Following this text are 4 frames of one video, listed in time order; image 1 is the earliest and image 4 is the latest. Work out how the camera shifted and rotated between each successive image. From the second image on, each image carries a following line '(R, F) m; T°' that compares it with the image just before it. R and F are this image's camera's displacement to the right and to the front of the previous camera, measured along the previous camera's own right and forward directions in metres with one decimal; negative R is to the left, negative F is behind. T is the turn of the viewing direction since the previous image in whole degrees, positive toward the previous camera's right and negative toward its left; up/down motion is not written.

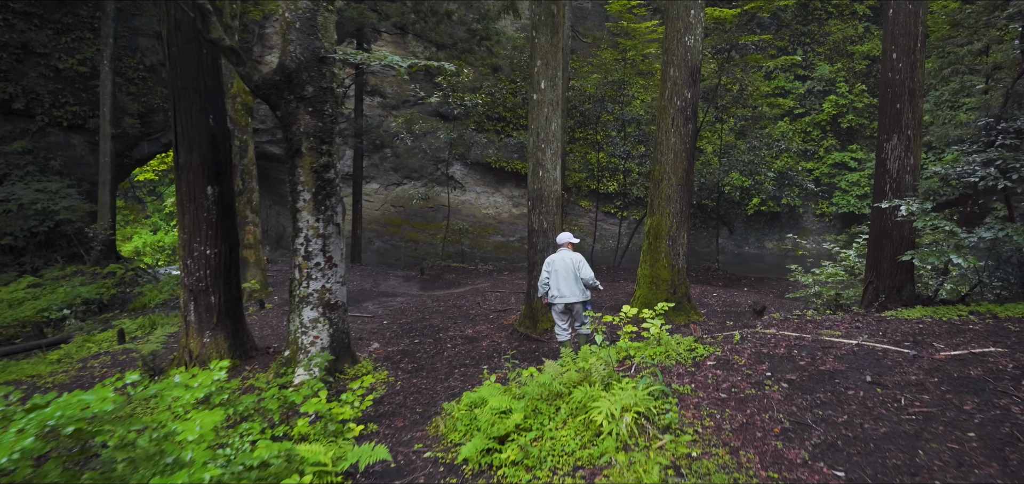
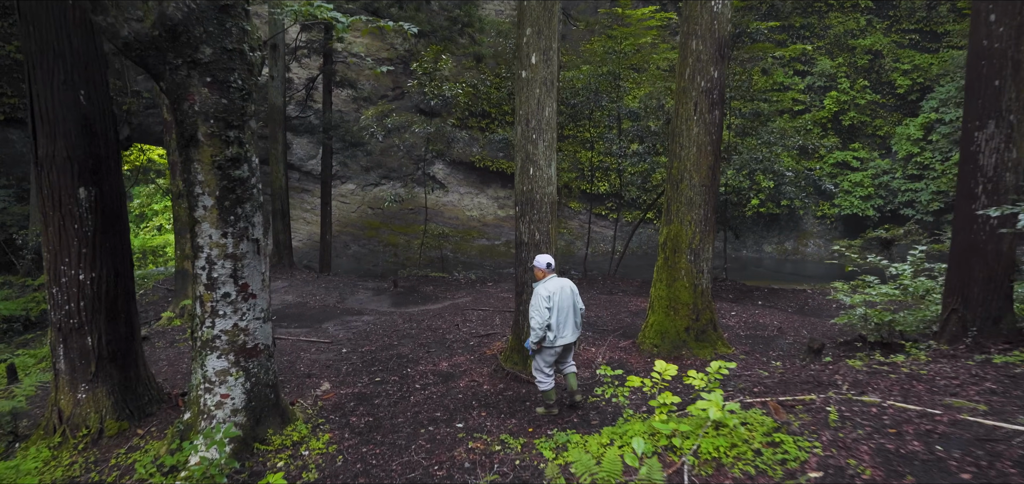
(0.0, +1.5) m; +1°
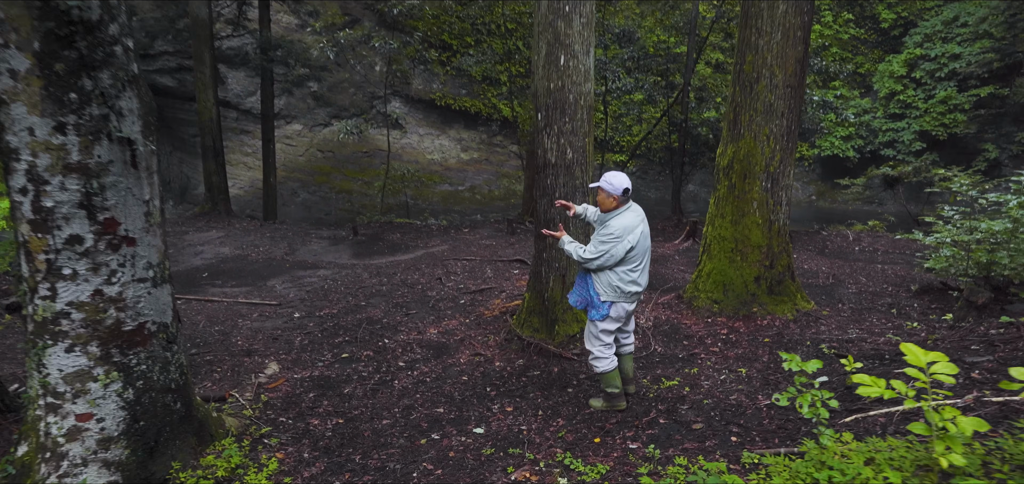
(-0.5, +1.7) m; +5°
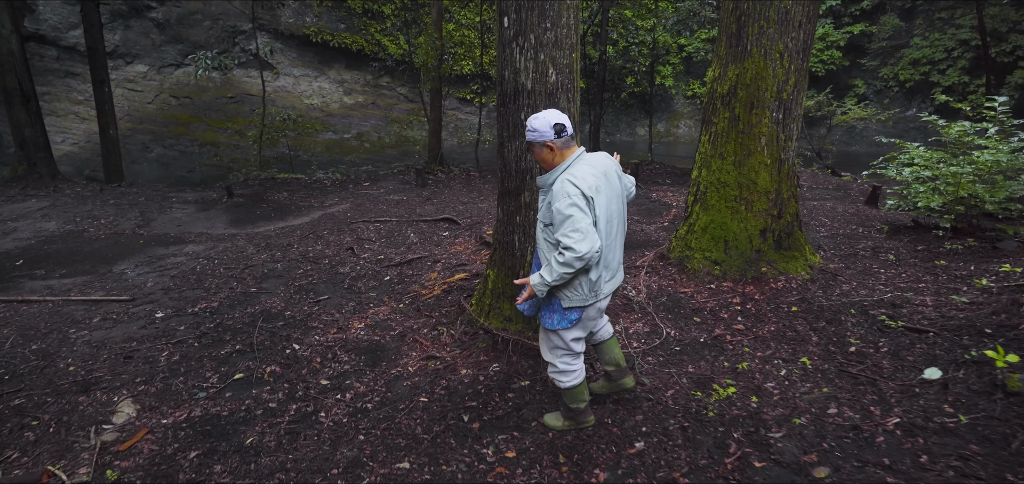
(-0.4, +1.3) m; +11°
